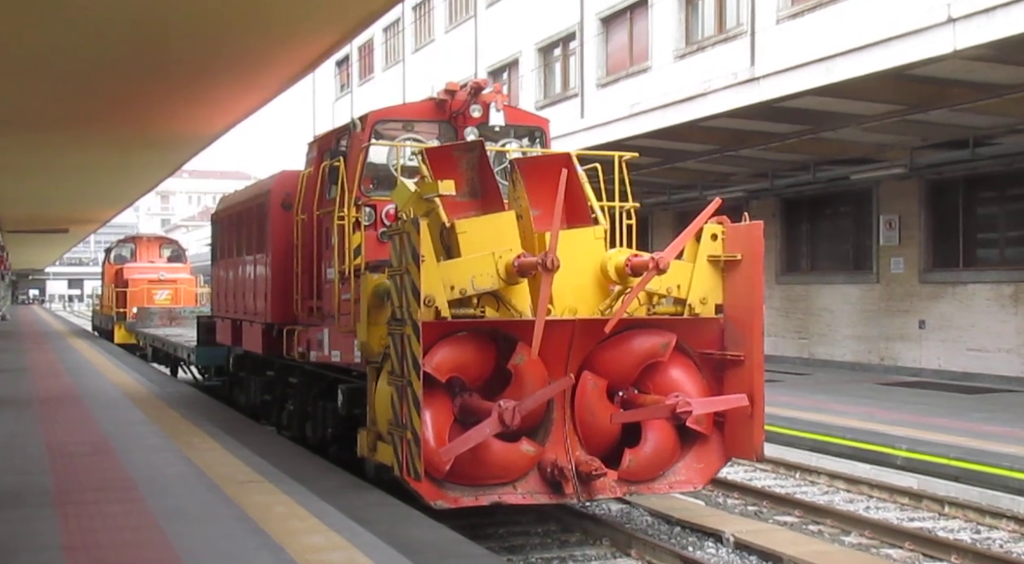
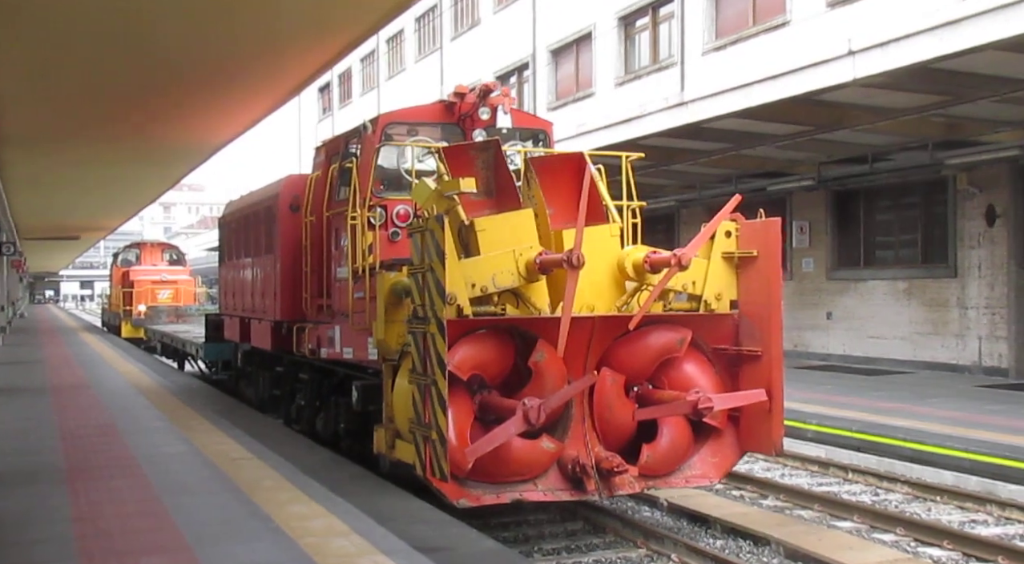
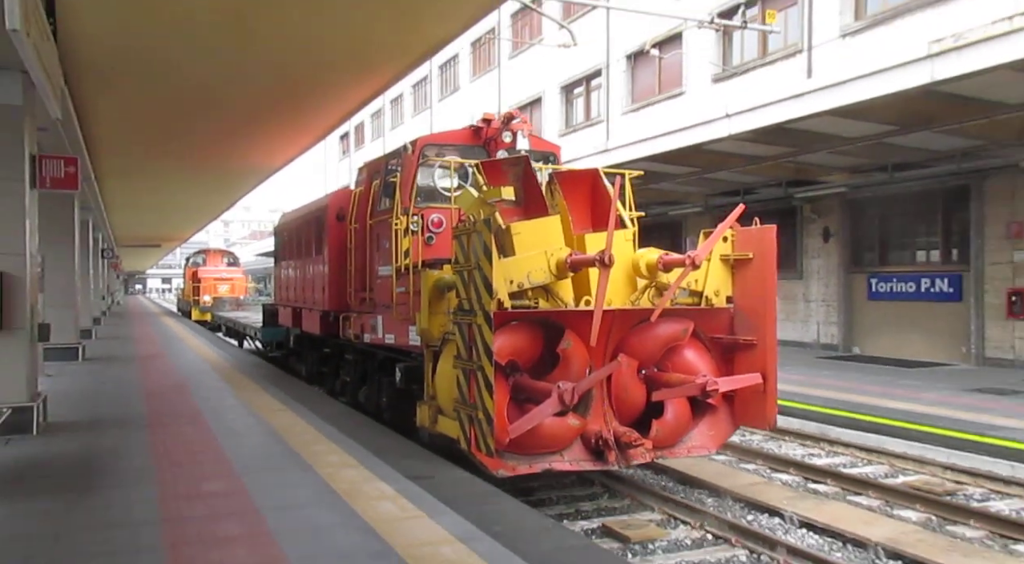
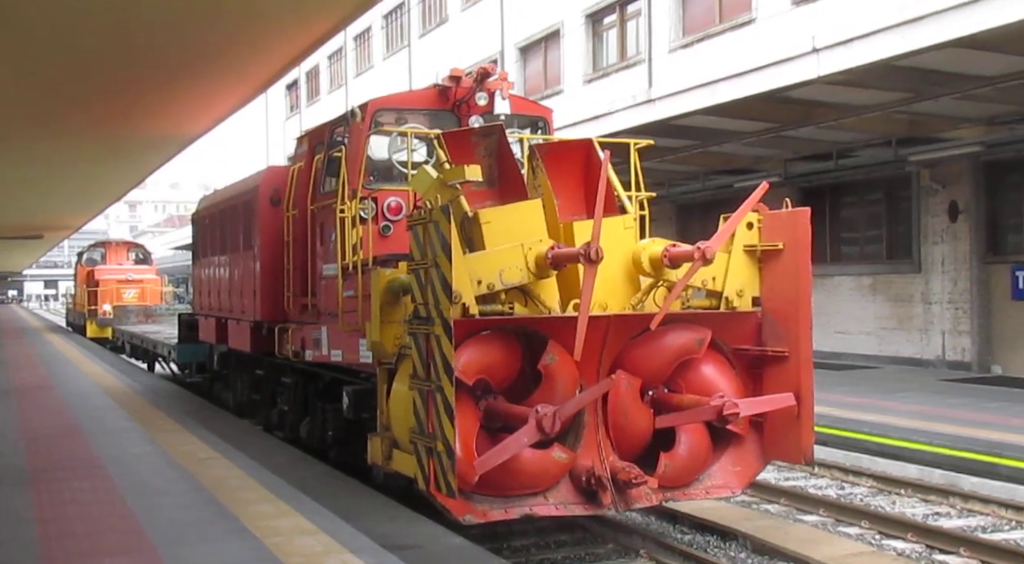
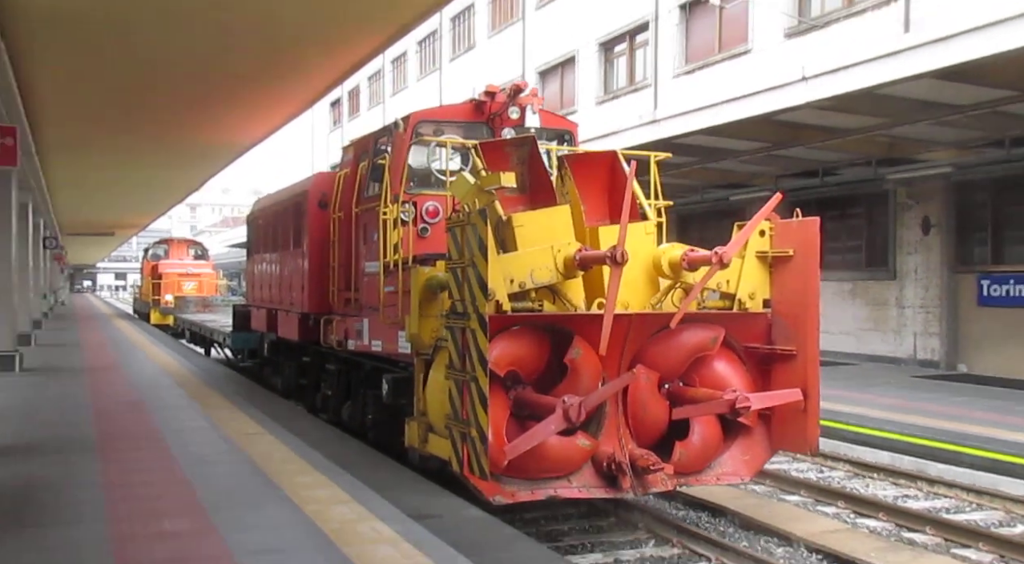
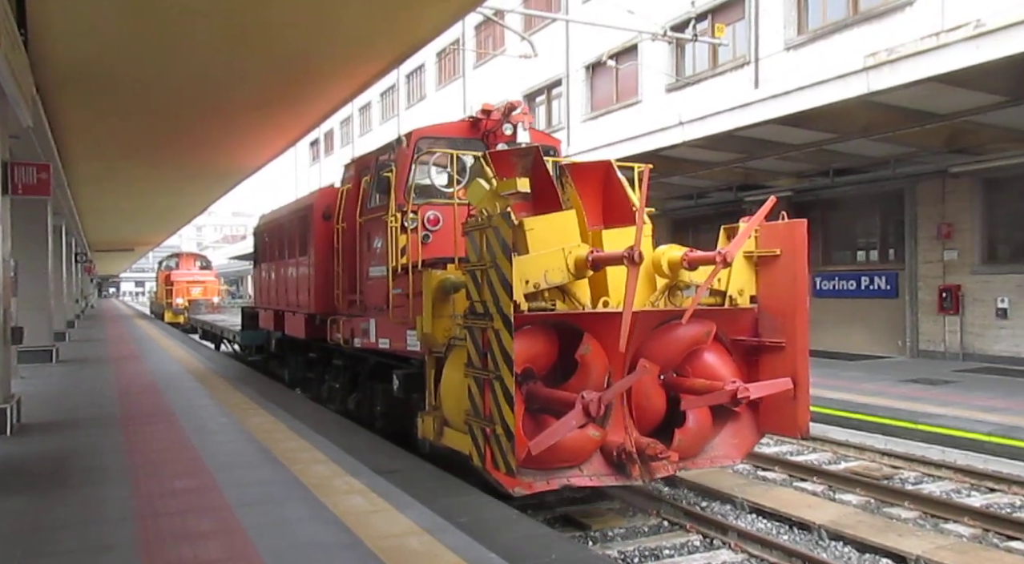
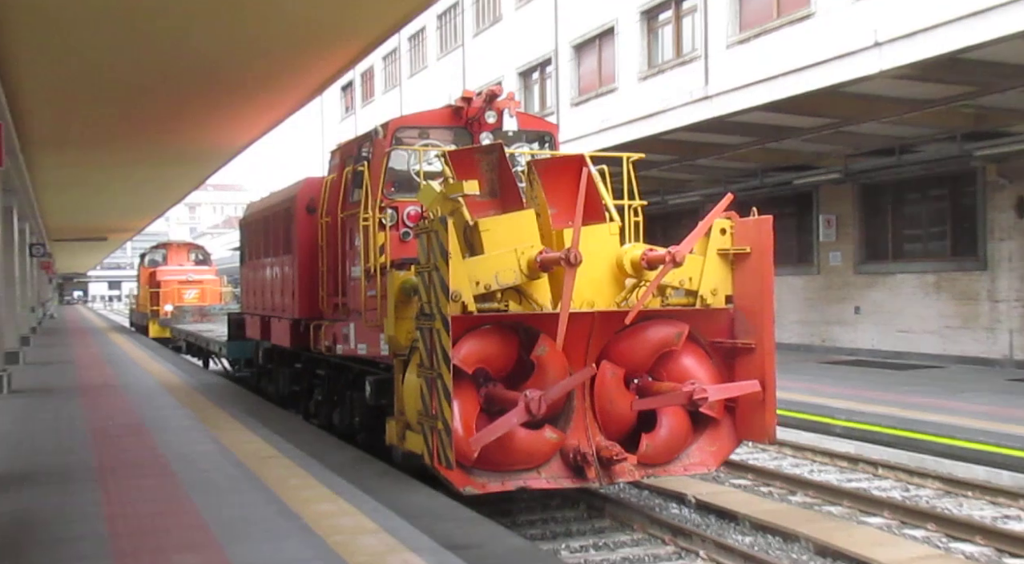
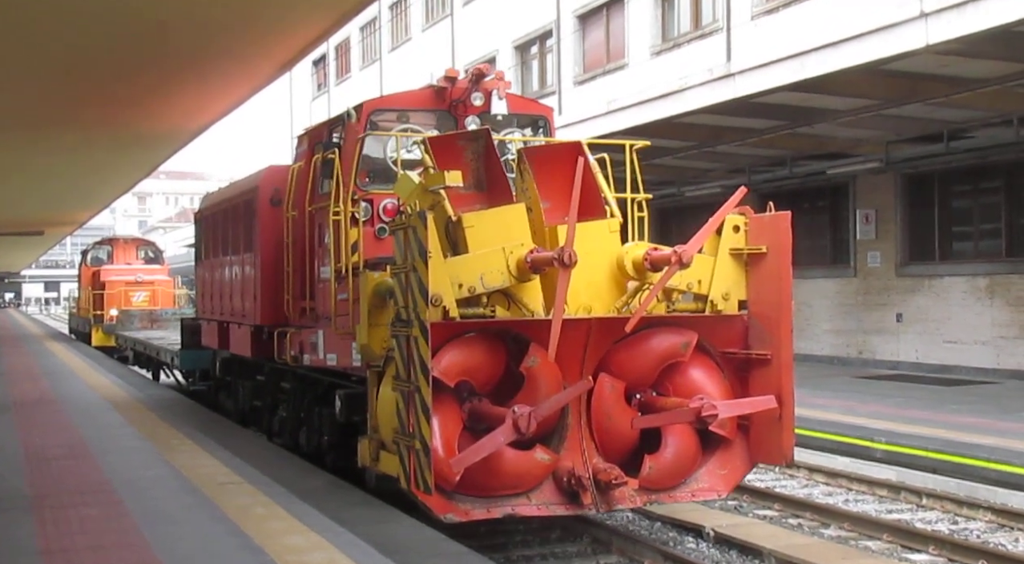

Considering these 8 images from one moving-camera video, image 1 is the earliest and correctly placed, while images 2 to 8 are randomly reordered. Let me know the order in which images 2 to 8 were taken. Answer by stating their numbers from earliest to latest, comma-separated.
8, 7, 2, 4, 5, 3, 6
